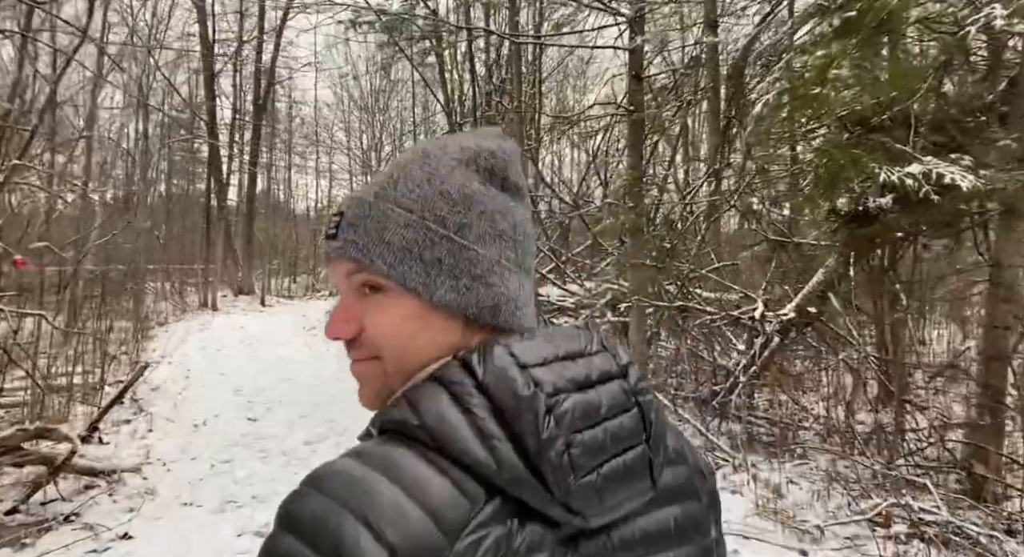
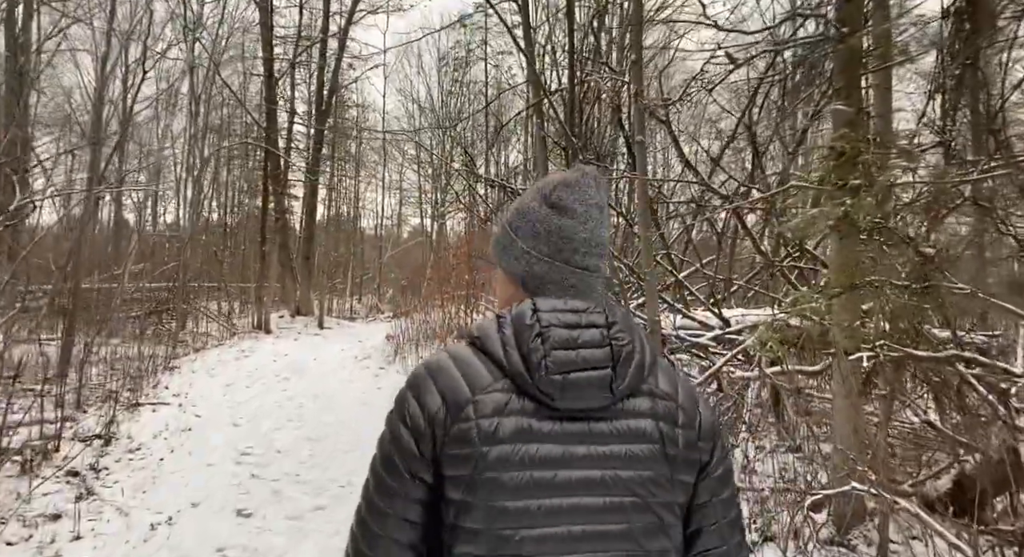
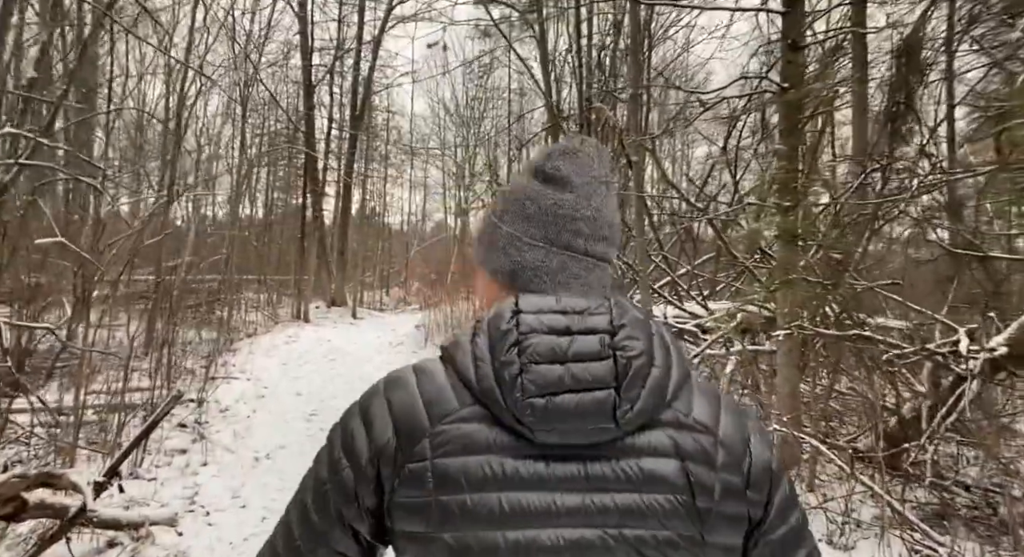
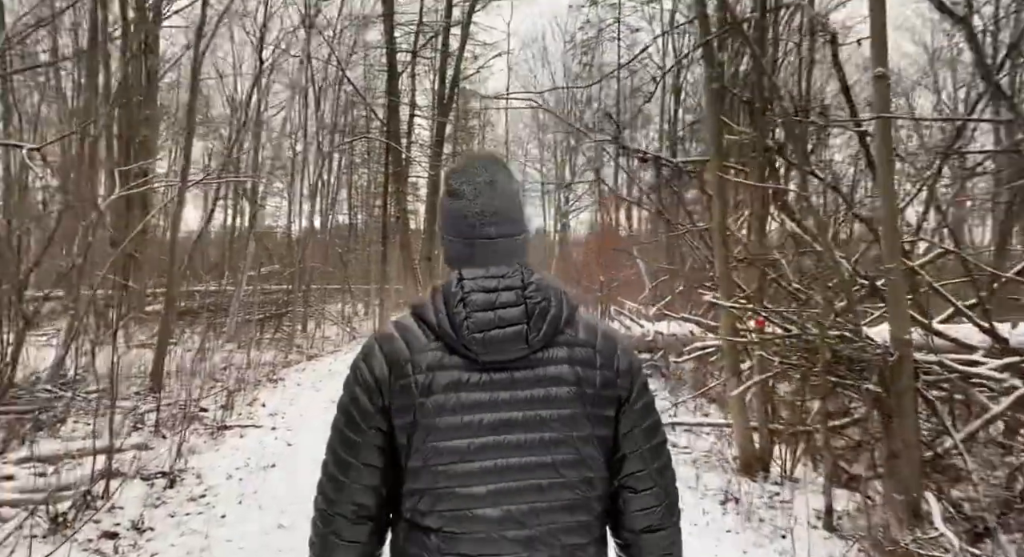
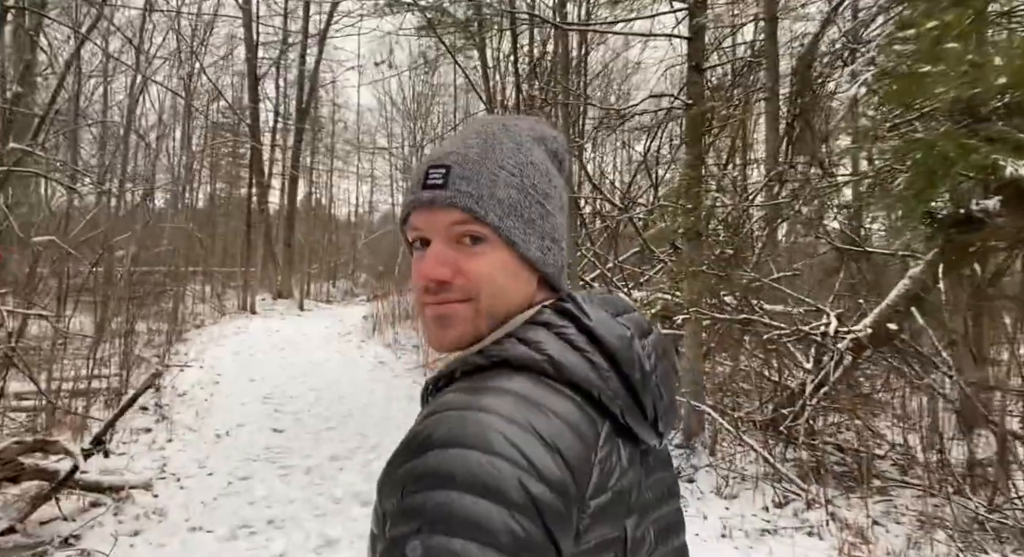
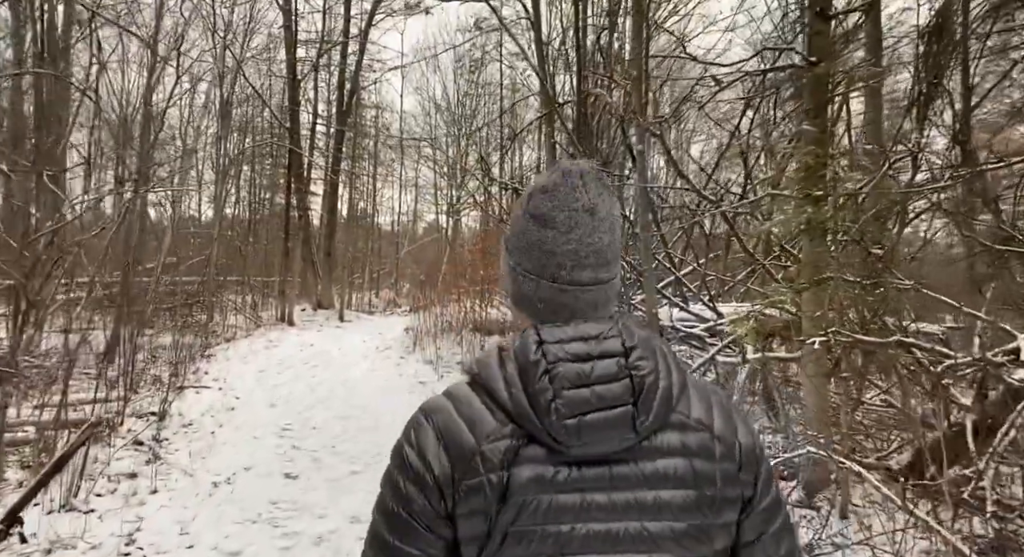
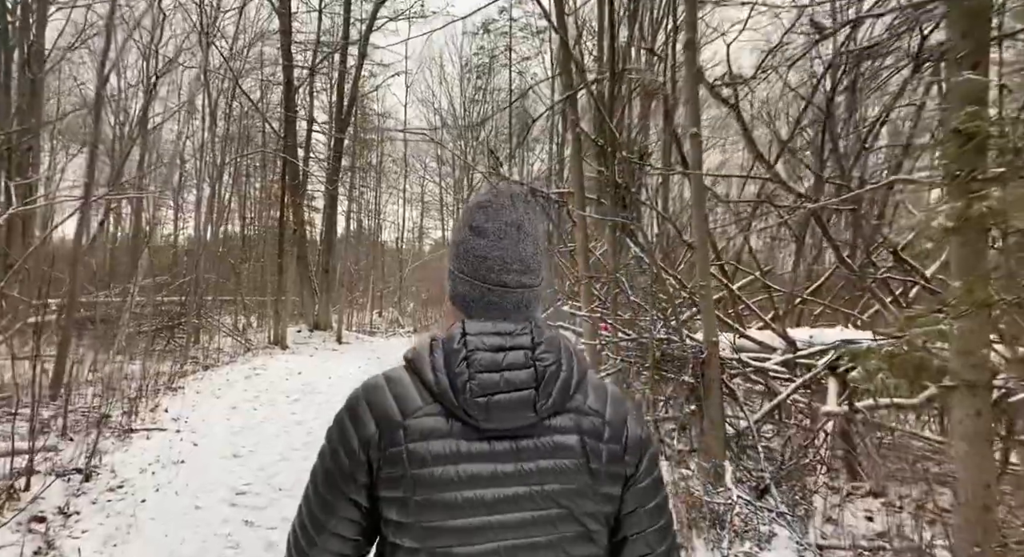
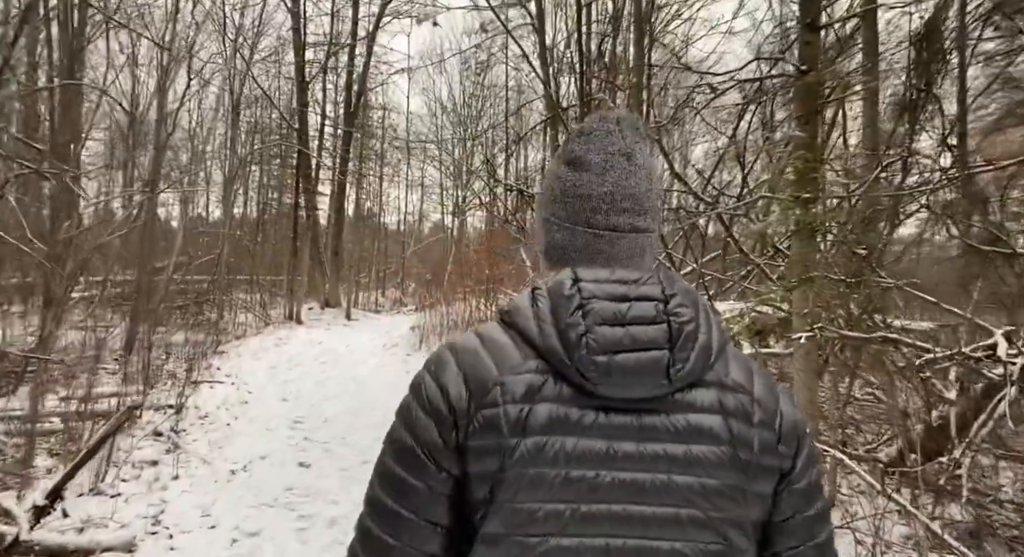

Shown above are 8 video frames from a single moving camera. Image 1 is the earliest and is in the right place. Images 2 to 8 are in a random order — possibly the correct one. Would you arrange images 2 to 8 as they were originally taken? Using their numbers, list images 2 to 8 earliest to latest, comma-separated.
5, 3, 8, 6, 2, 7, 4
